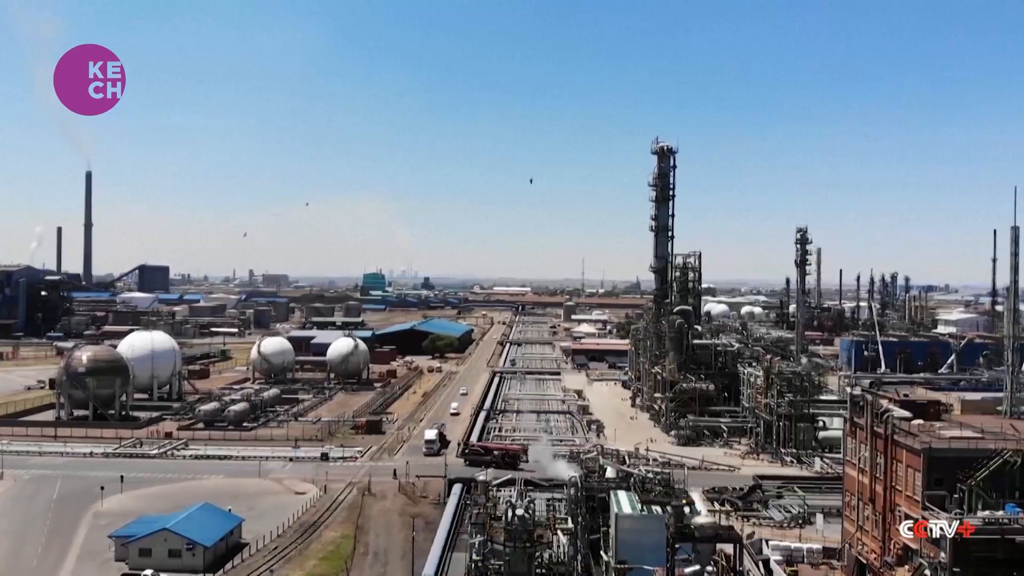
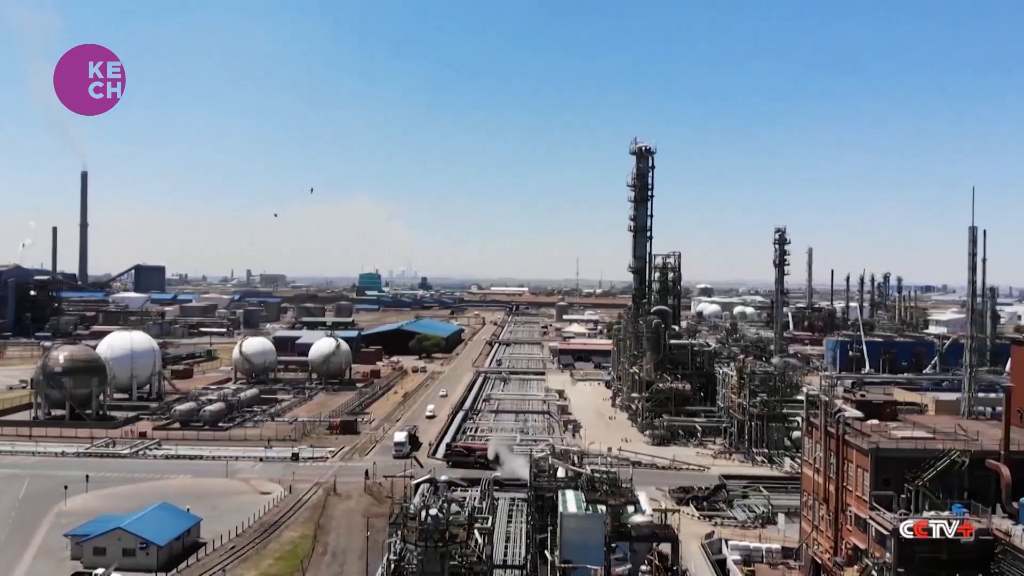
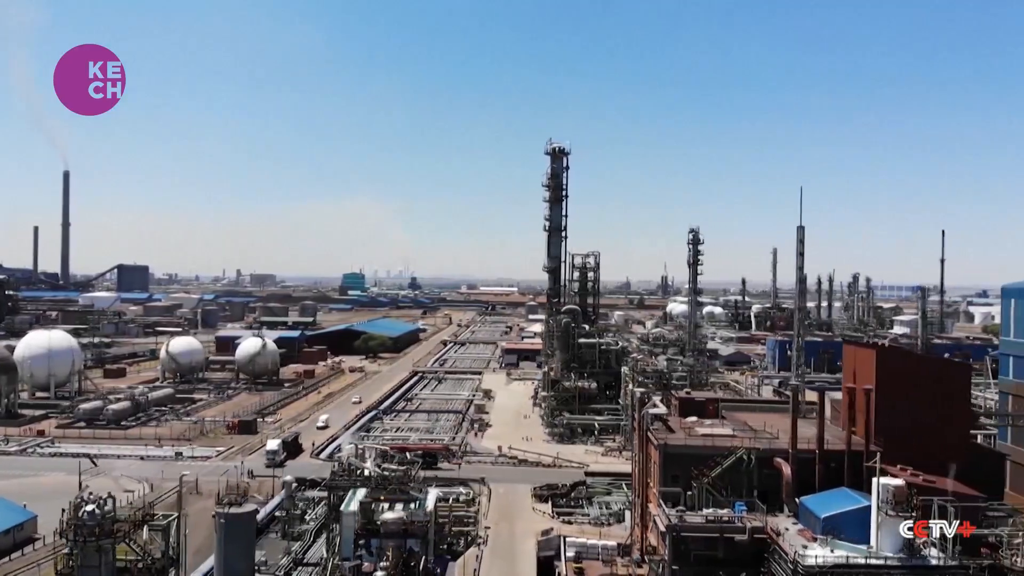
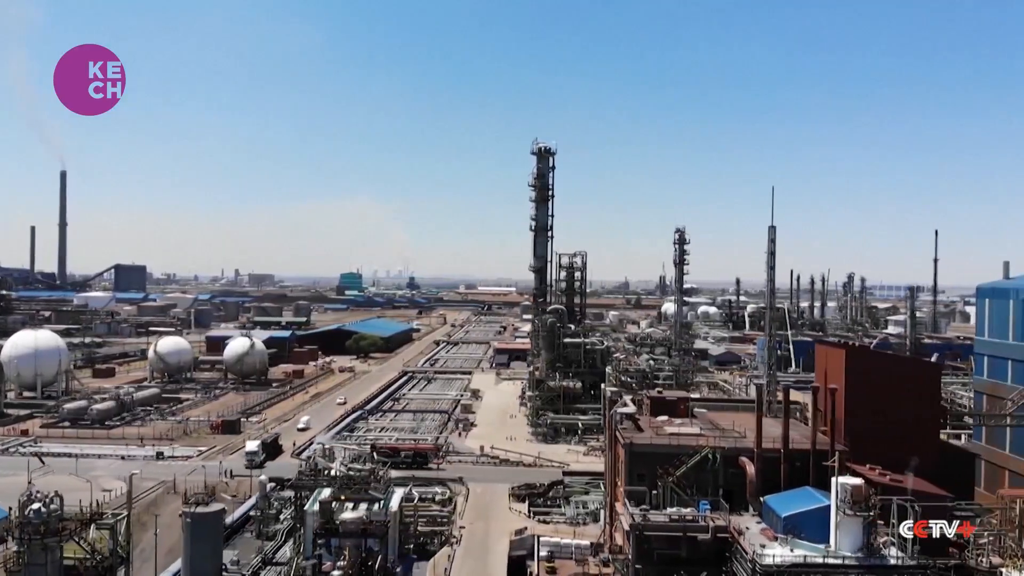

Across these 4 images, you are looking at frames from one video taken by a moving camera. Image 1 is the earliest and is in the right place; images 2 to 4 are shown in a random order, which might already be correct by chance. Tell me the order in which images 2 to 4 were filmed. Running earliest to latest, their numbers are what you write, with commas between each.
2, 3, 4
